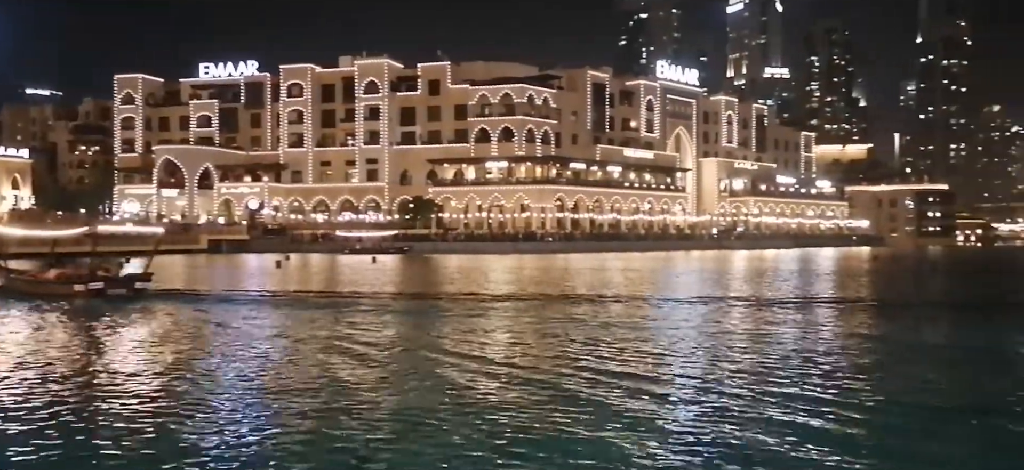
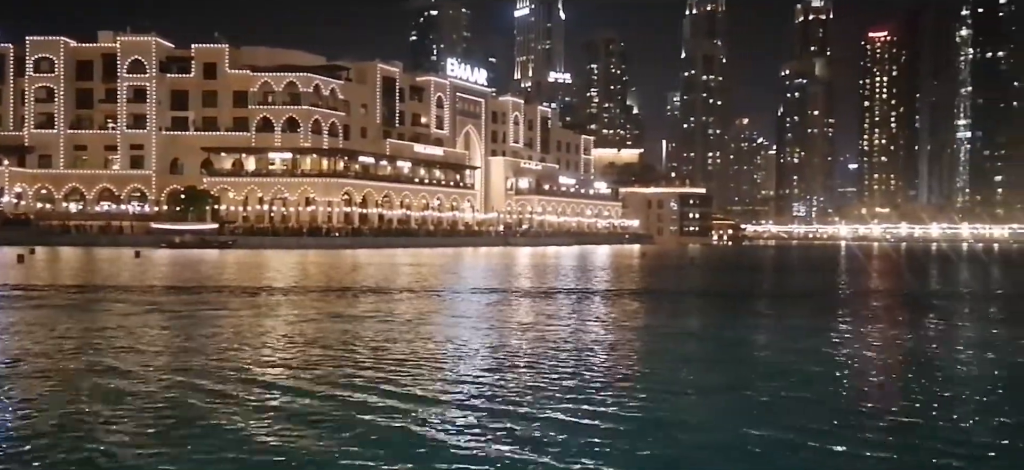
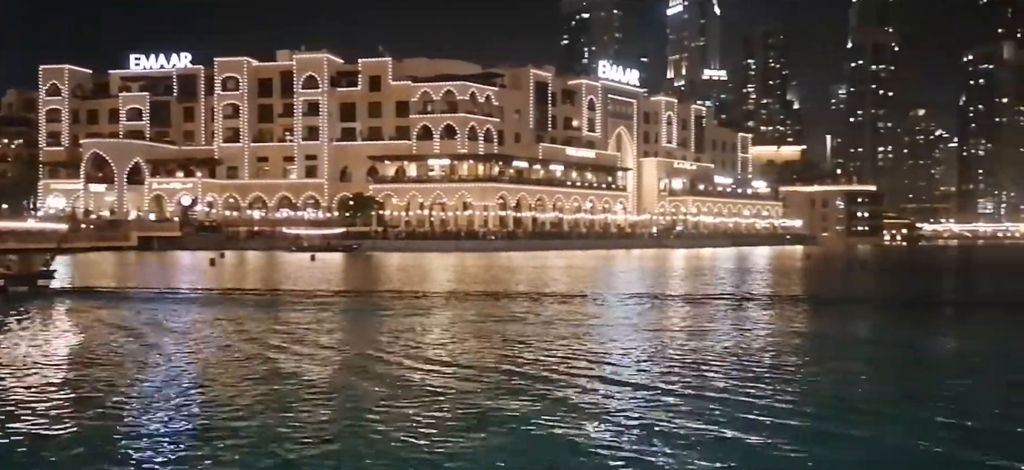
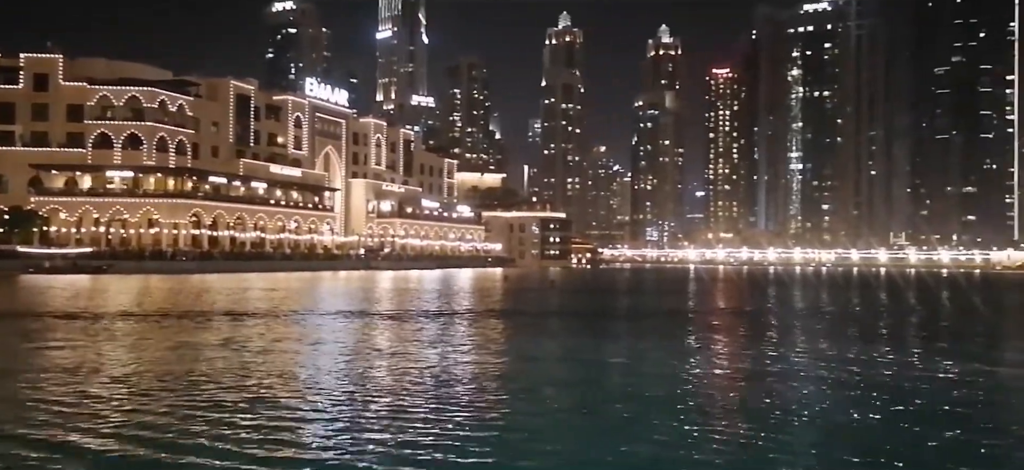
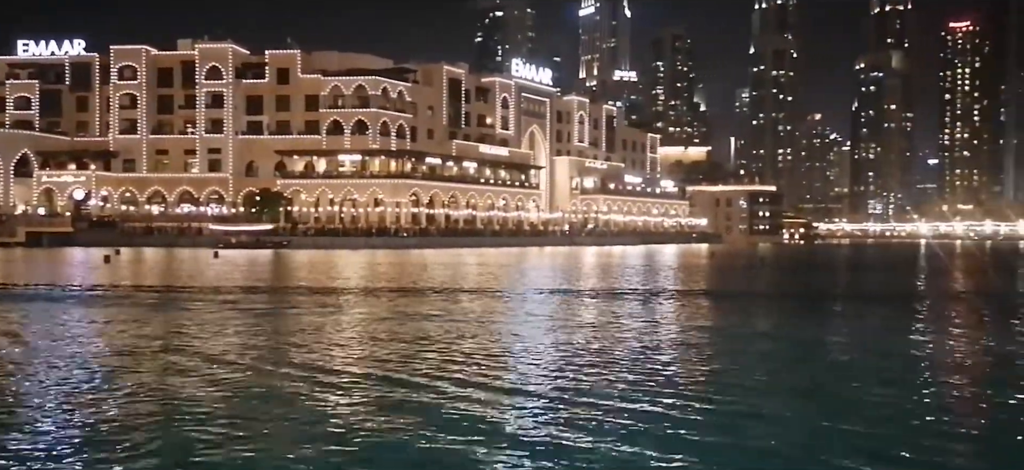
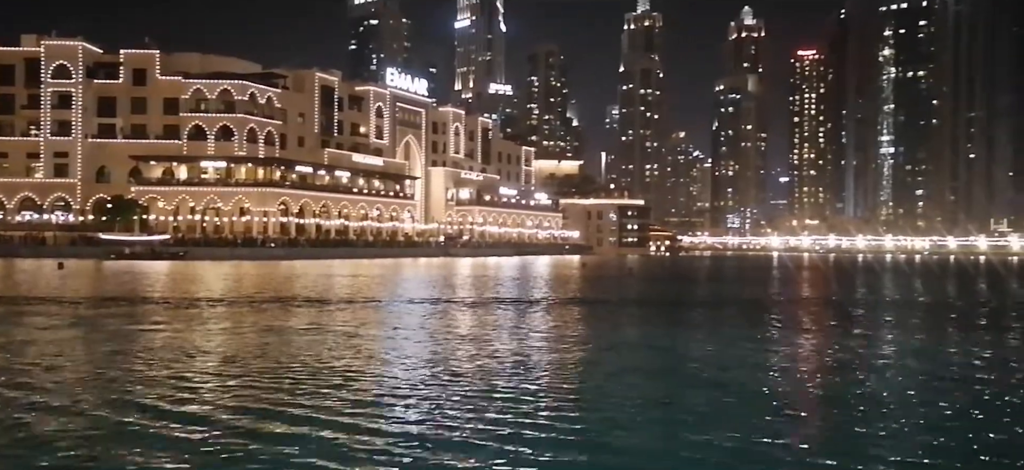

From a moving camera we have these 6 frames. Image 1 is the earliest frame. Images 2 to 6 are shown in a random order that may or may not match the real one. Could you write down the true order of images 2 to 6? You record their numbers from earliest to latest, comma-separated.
3, 5, 2, 6, 4
